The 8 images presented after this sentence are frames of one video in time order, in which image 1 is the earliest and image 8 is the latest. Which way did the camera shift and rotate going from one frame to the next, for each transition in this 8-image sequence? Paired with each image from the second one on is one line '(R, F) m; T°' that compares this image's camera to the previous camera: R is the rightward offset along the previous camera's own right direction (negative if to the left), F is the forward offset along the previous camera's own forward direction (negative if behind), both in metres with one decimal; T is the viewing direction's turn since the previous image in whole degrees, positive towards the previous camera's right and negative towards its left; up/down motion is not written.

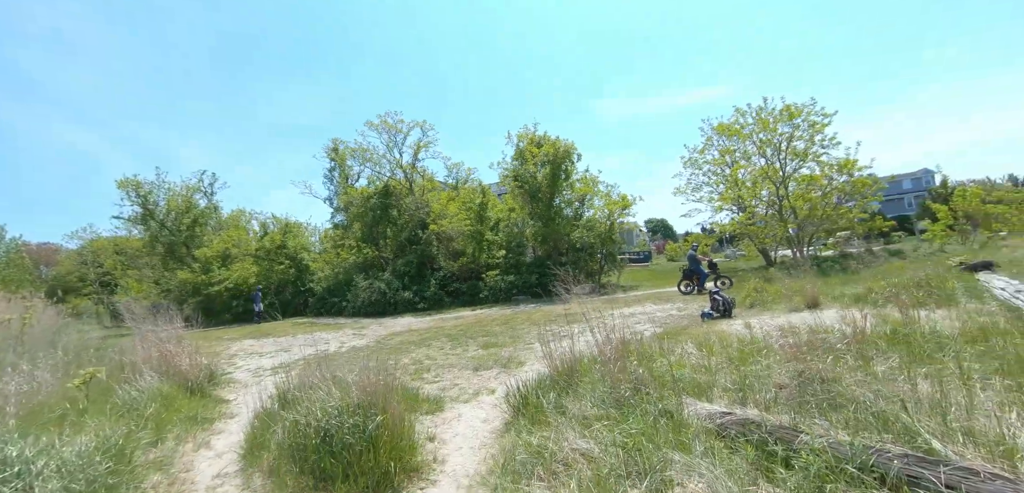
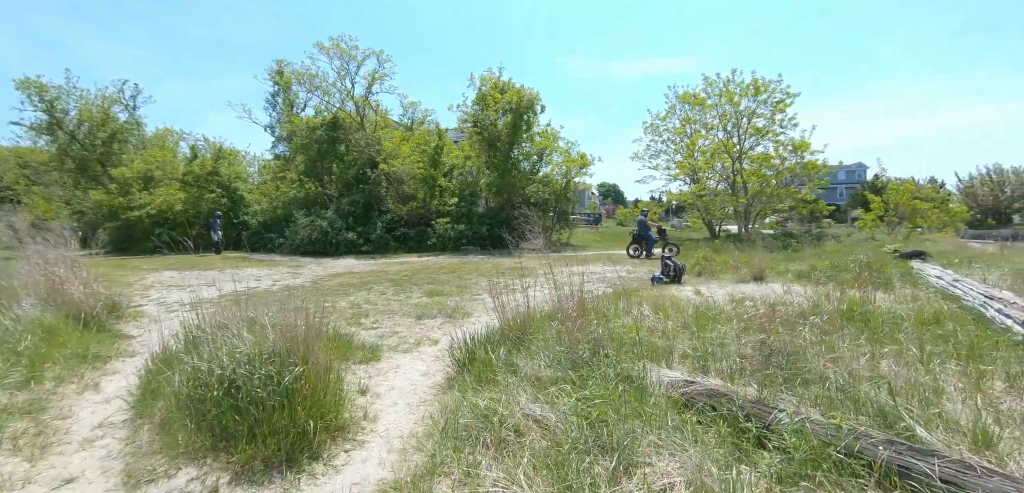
(-0.1, +0.5) m; +7°
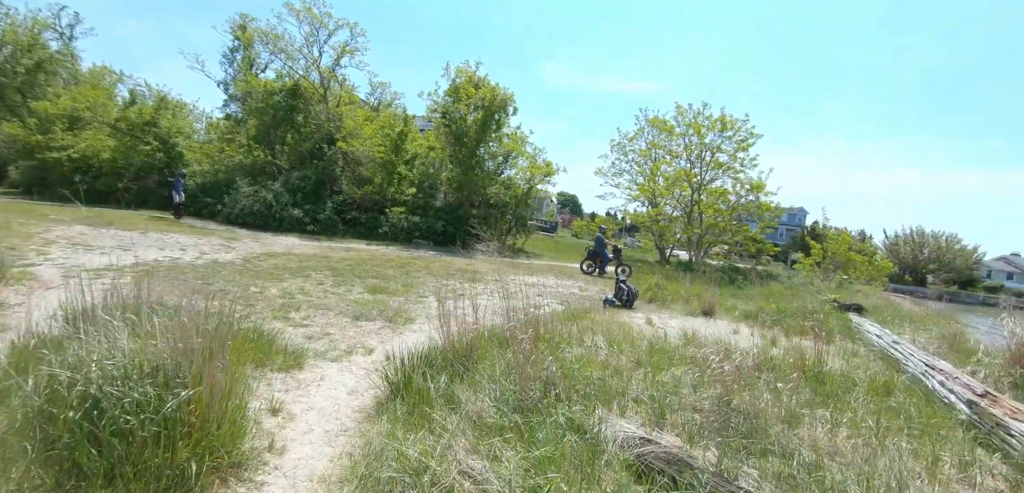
(-0.1, +0.4) m; +6°
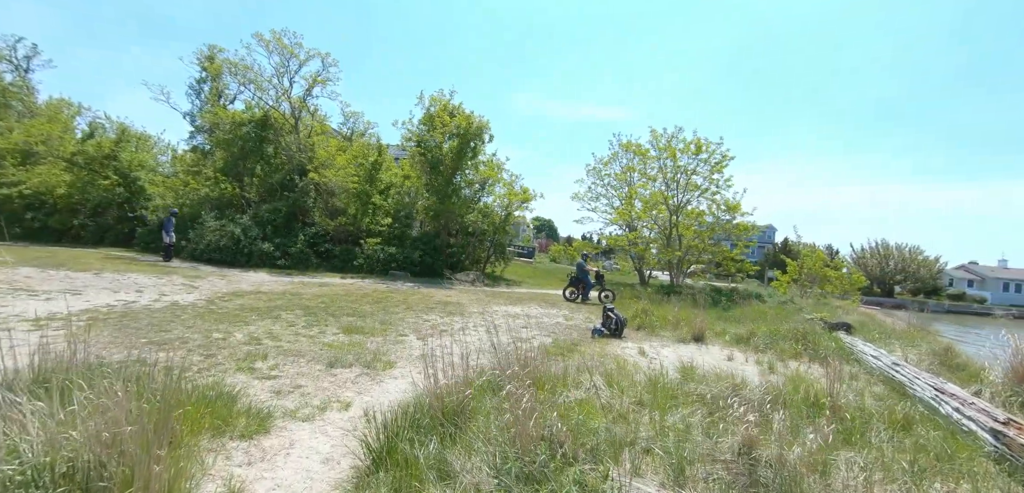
(-0.1, +0.4) m; +3°
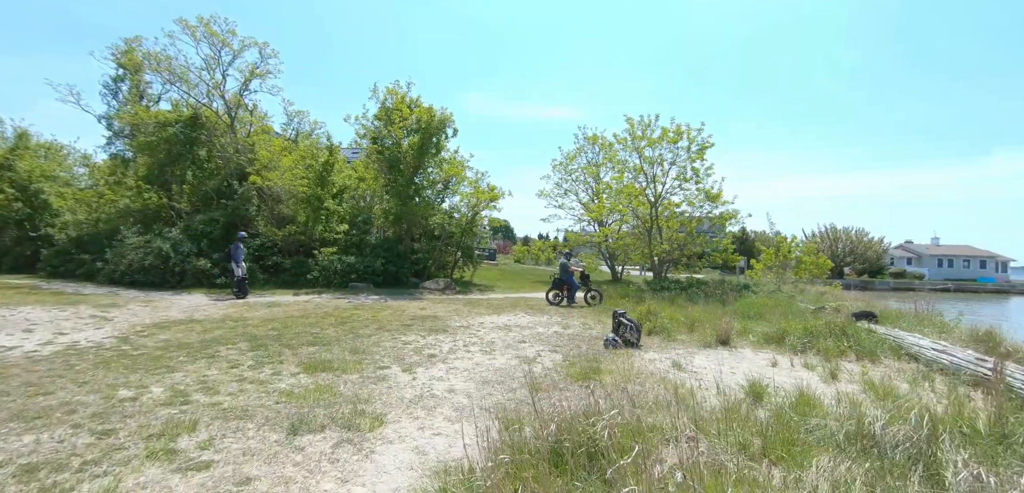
(-0.7, +1.6) m; +6°
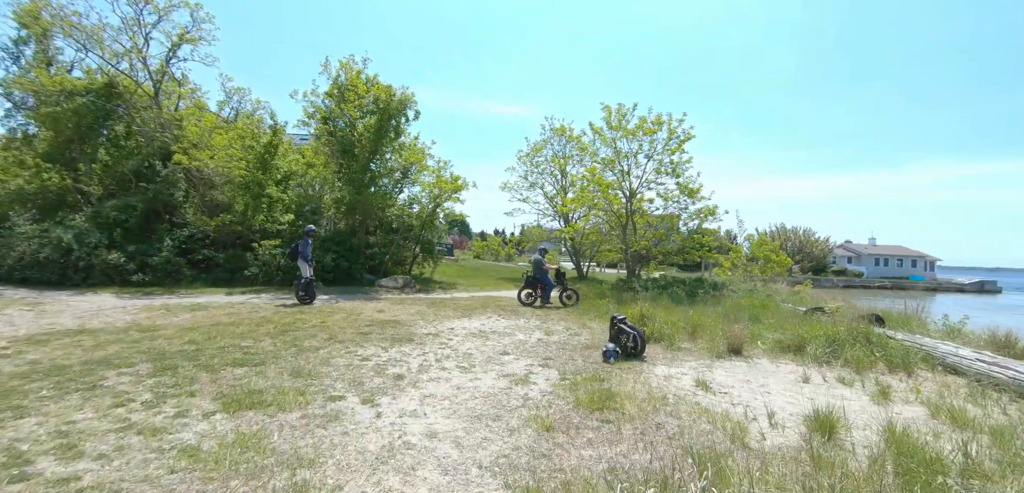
(-0.4, +1.4) m; +6°
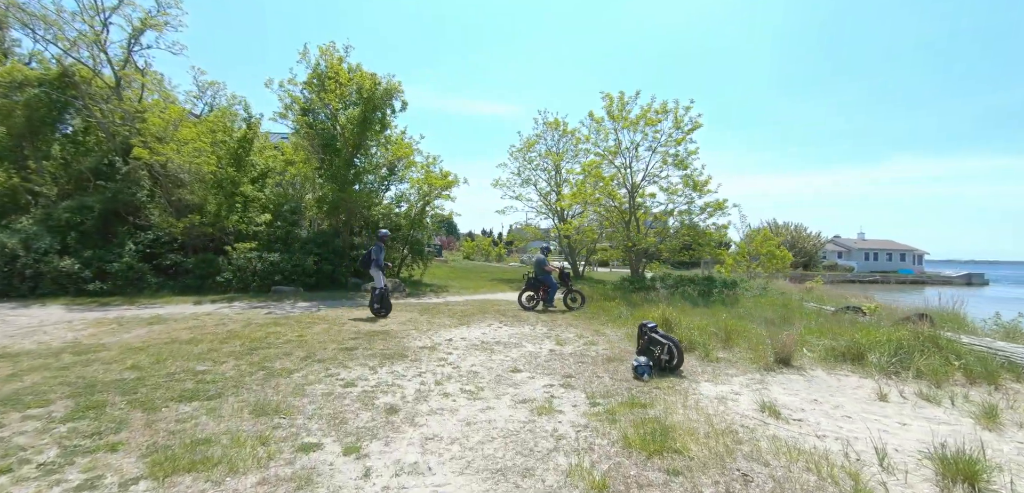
(-0.3, +1.1) m; +2°
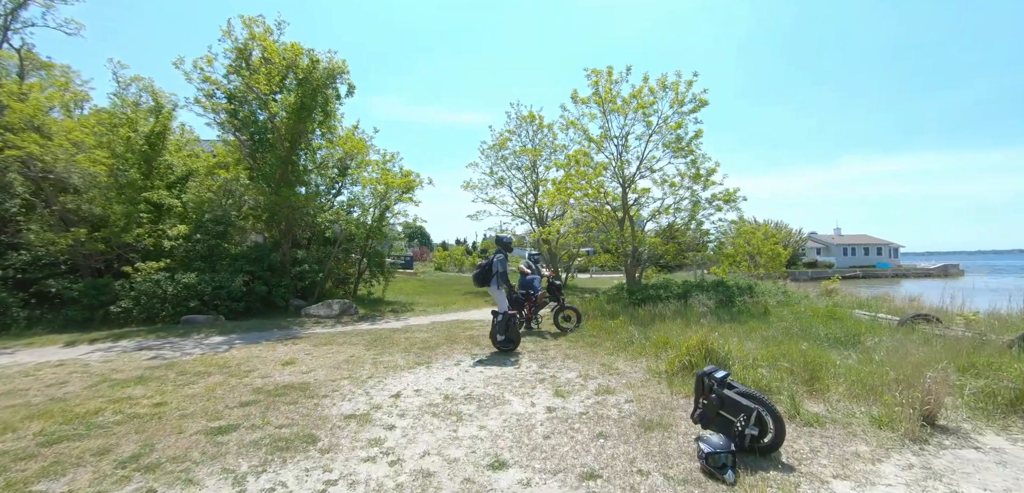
(0.0, +2.6) m; +3°
